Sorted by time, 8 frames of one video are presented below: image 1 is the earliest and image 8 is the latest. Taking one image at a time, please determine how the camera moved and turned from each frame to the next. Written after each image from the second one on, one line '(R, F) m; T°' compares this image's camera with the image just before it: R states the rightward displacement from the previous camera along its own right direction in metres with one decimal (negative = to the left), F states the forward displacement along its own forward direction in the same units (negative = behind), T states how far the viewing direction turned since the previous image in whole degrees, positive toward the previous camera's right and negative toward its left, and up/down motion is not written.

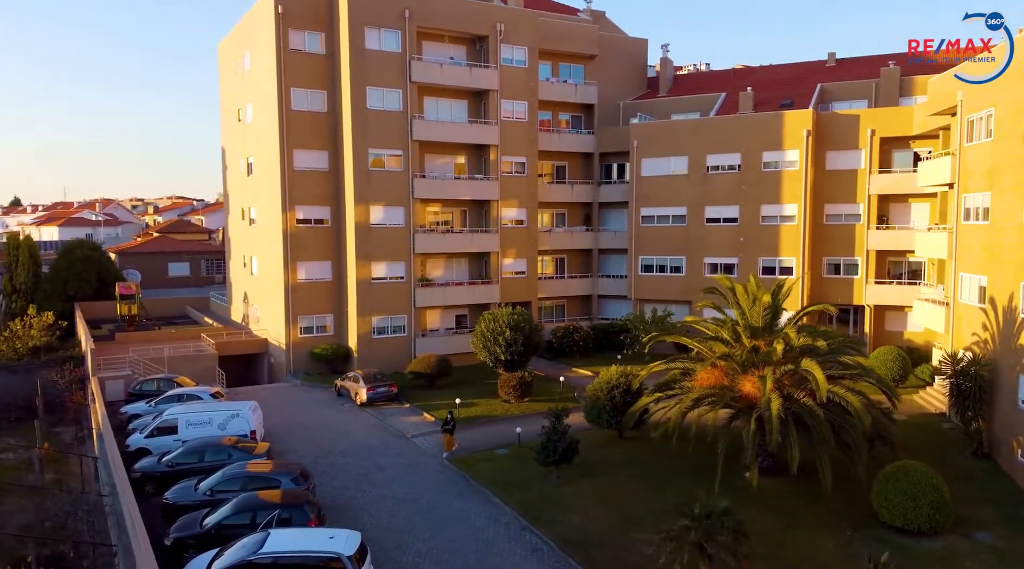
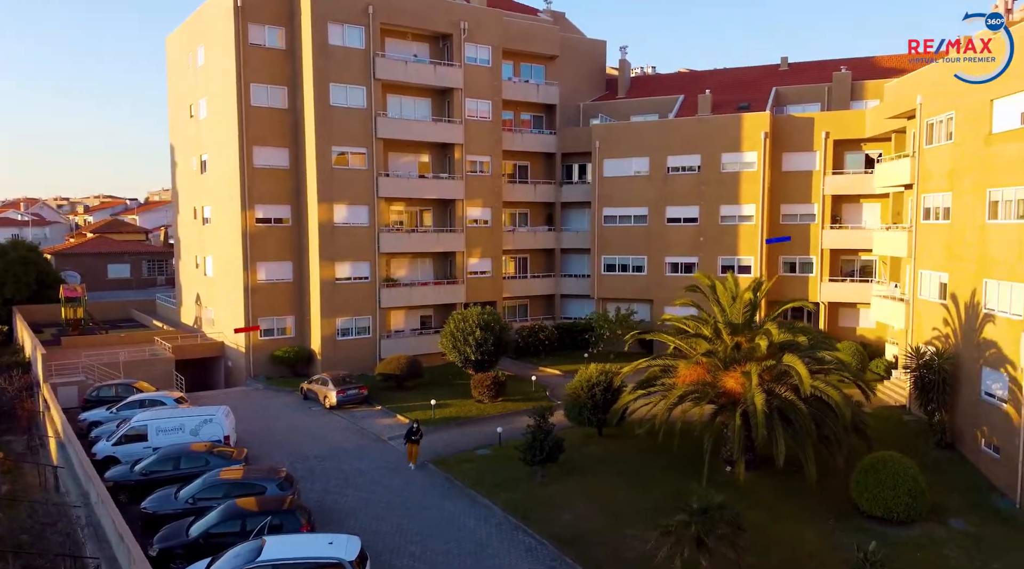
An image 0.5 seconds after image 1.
(-1.2, +0.2) m; +4°
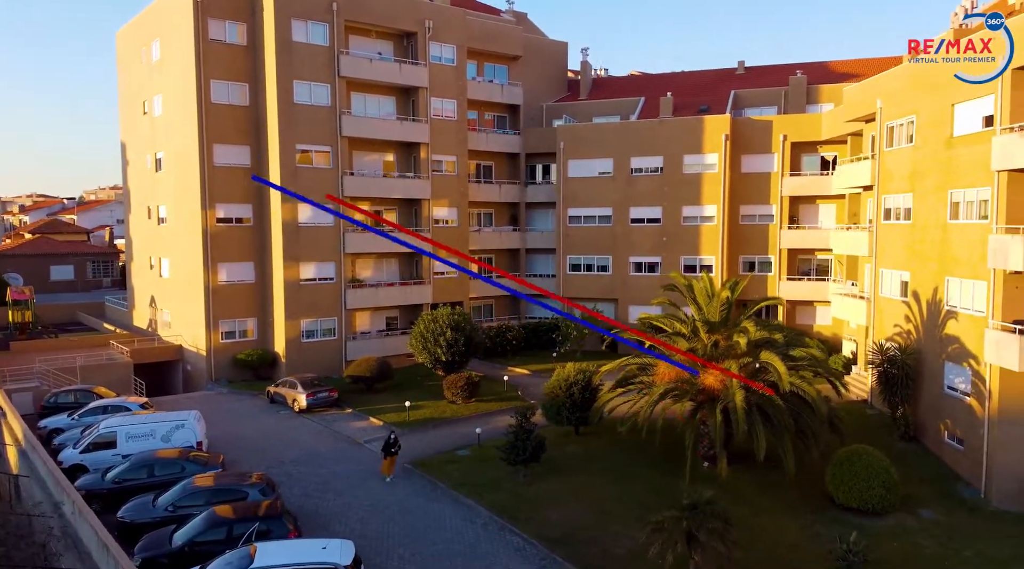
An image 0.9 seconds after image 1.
(-0.9, +0.1) m; +4°
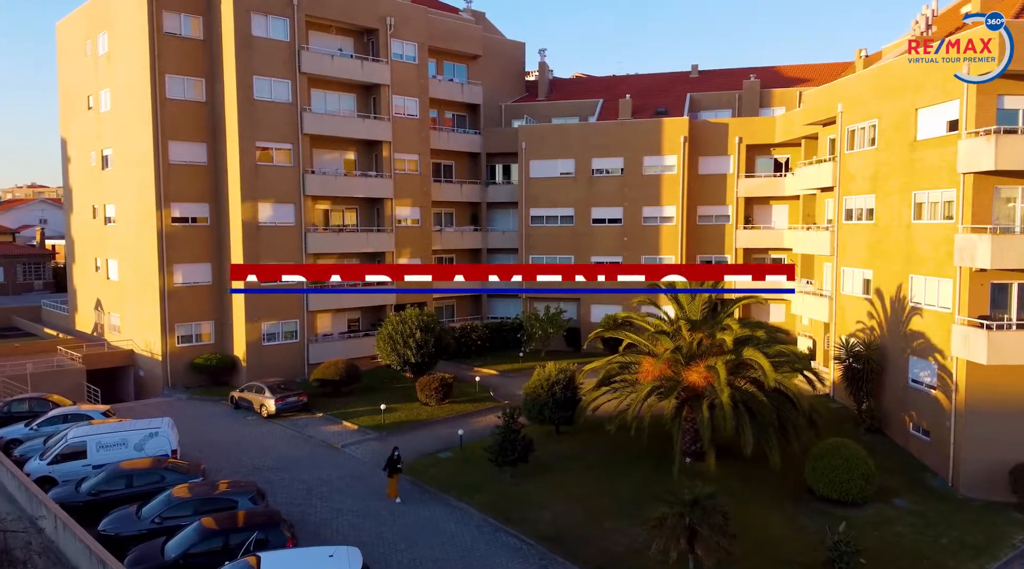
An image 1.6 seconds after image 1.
(-1.4, +0.2) m; +5°
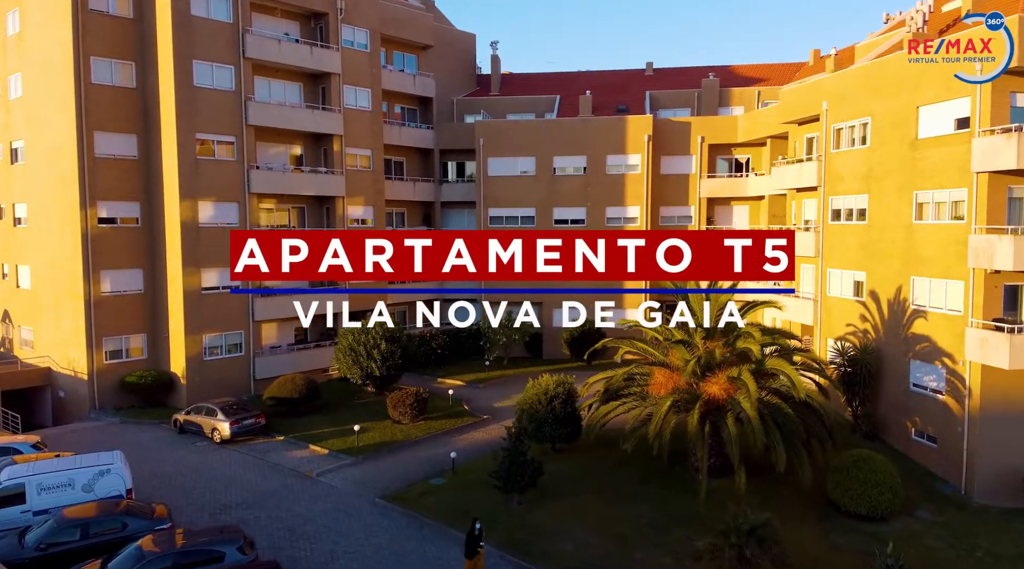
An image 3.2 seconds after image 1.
(-2.3, +2.2) m; +7°
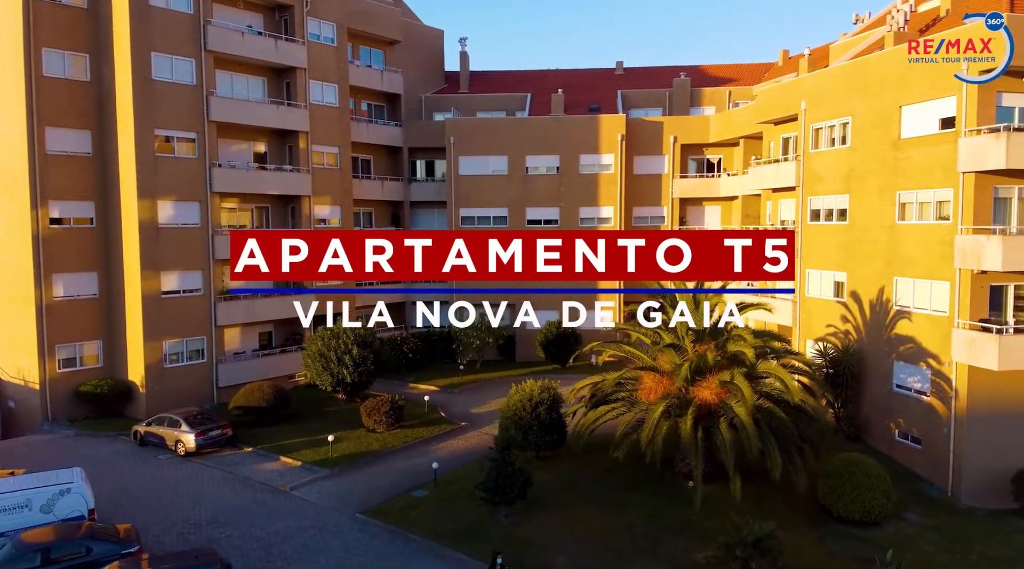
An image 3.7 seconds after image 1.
(-0.7, +0.8) m; +3°
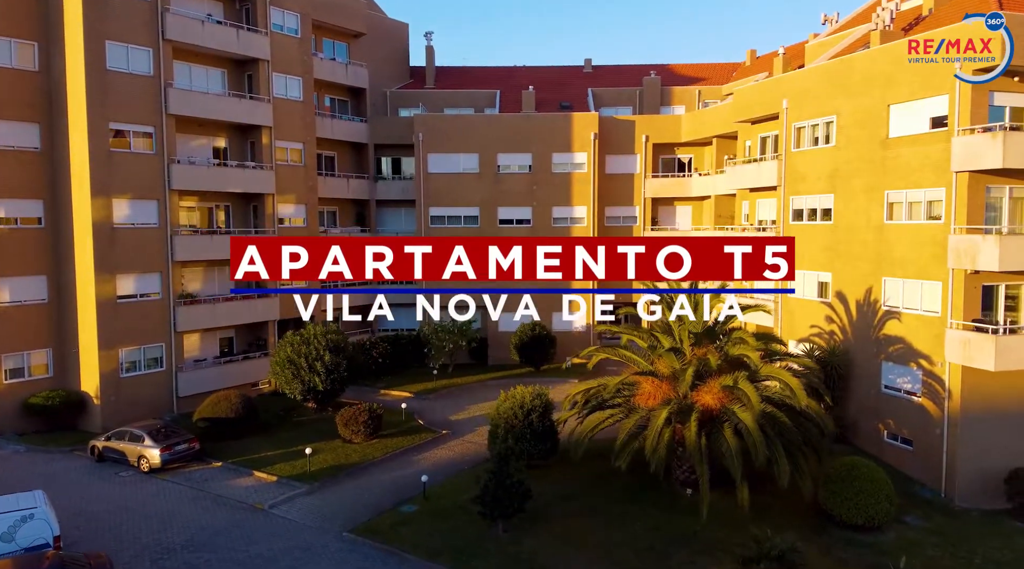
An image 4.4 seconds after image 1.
(-1.1, +0.9) m; +4°
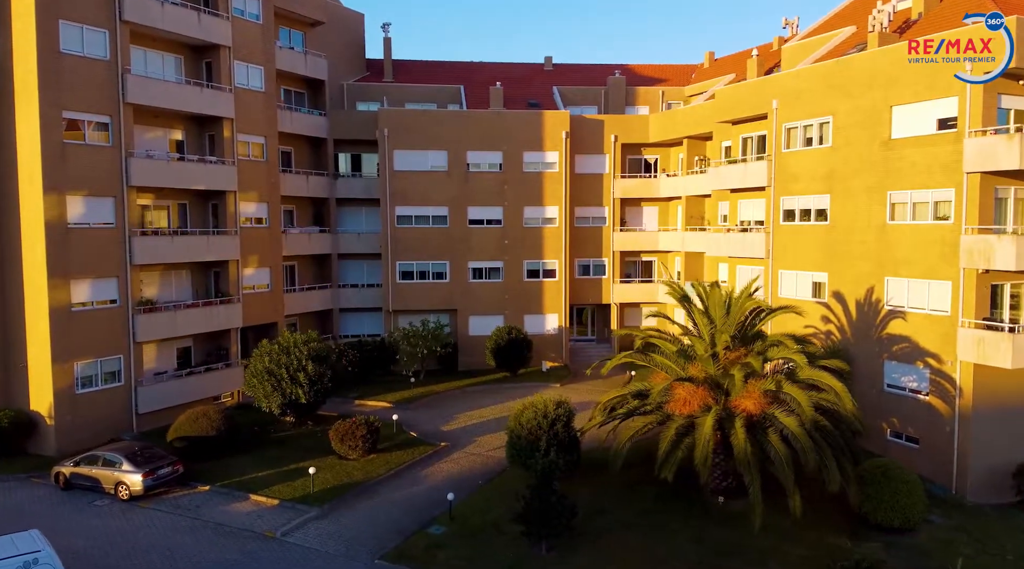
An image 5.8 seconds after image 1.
(-2.8, +1.3) m; +7°
